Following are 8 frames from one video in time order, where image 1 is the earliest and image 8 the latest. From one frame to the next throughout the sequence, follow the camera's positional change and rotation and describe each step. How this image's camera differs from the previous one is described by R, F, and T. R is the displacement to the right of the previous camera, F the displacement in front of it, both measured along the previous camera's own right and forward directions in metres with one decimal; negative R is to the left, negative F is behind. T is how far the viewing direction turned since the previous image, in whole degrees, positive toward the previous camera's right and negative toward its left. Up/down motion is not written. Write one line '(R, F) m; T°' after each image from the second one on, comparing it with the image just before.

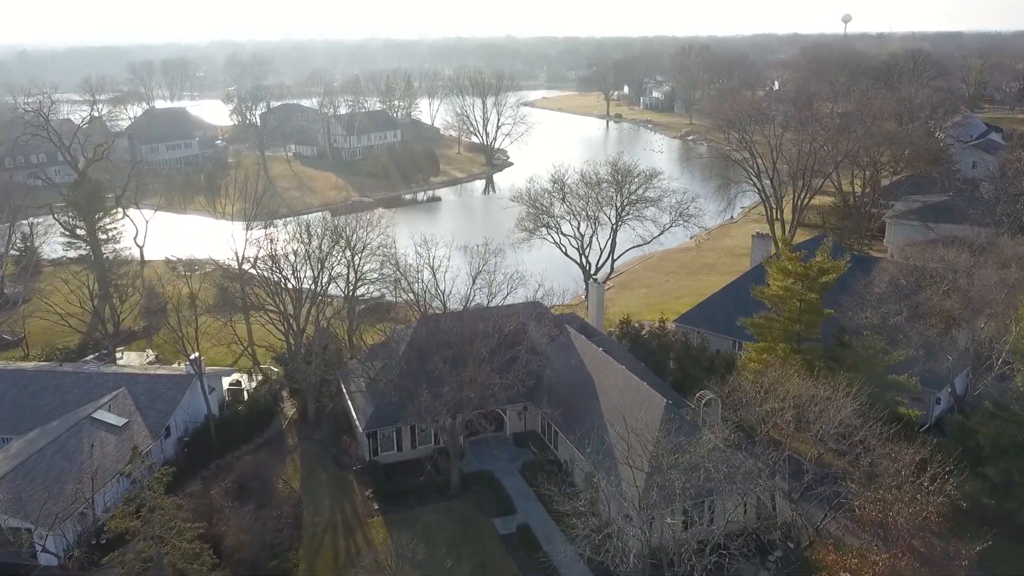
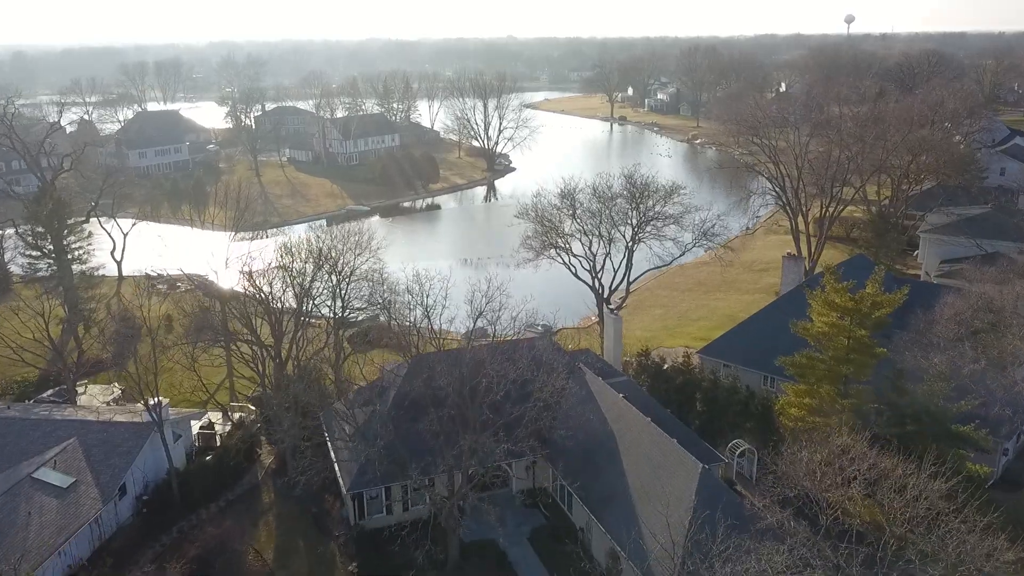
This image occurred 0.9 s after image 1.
(-0.1, +2.5) m; 0°
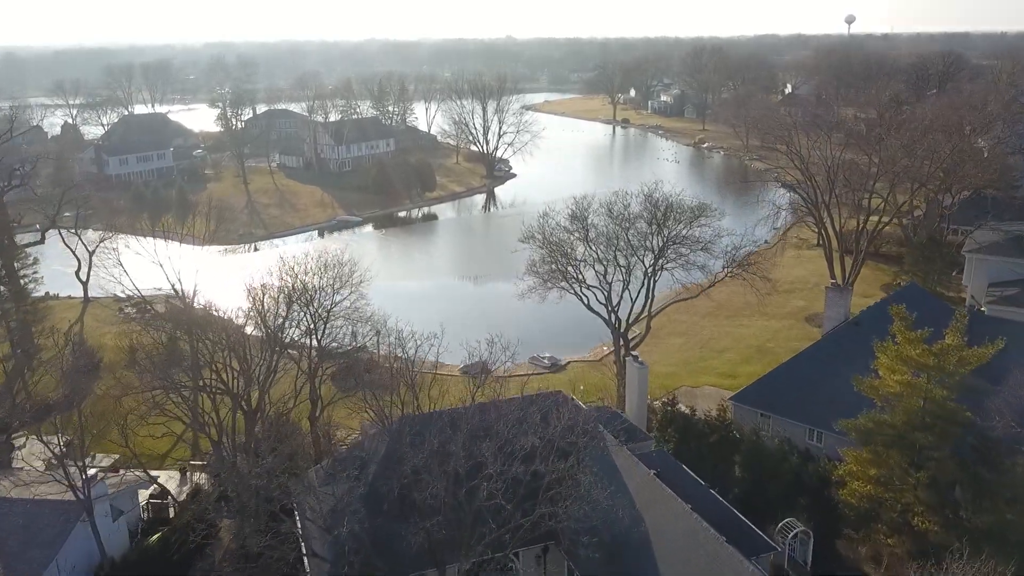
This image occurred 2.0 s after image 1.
(-0.1, +3.0) m; 0°
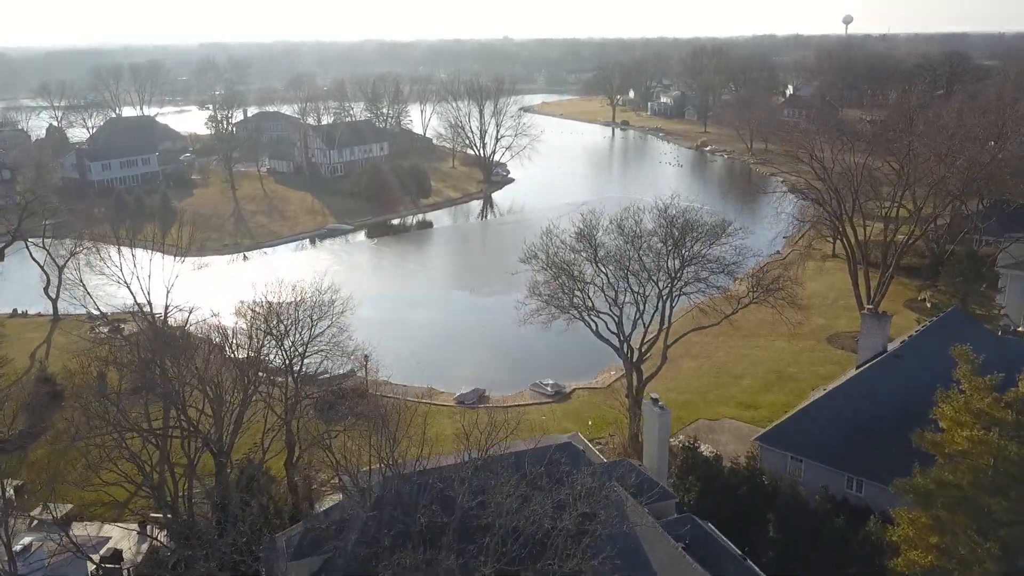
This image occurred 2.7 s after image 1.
(-0.1, +2.0) m; 0°
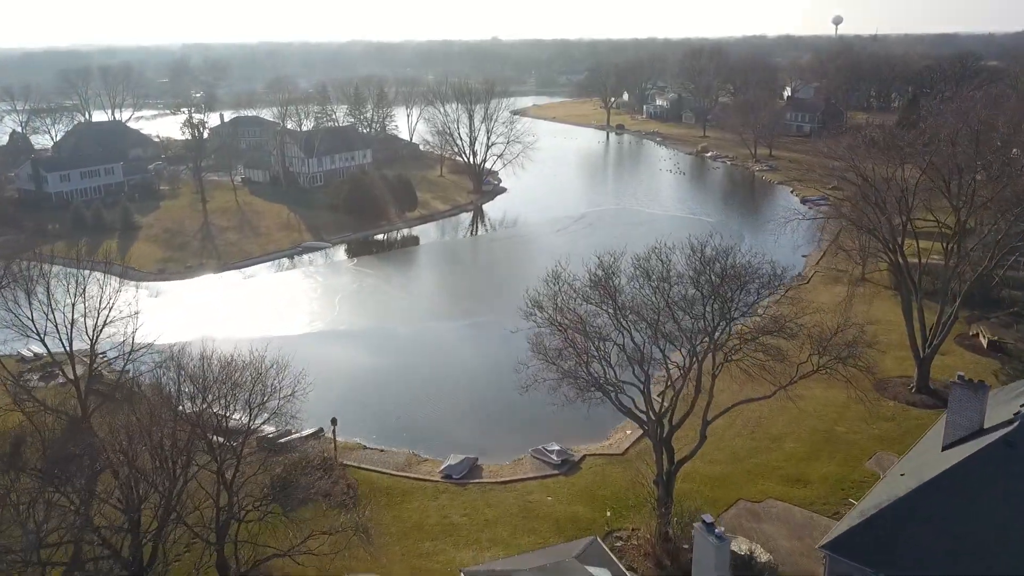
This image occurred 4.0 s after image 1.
(-0.2, +3.8) m; +1°
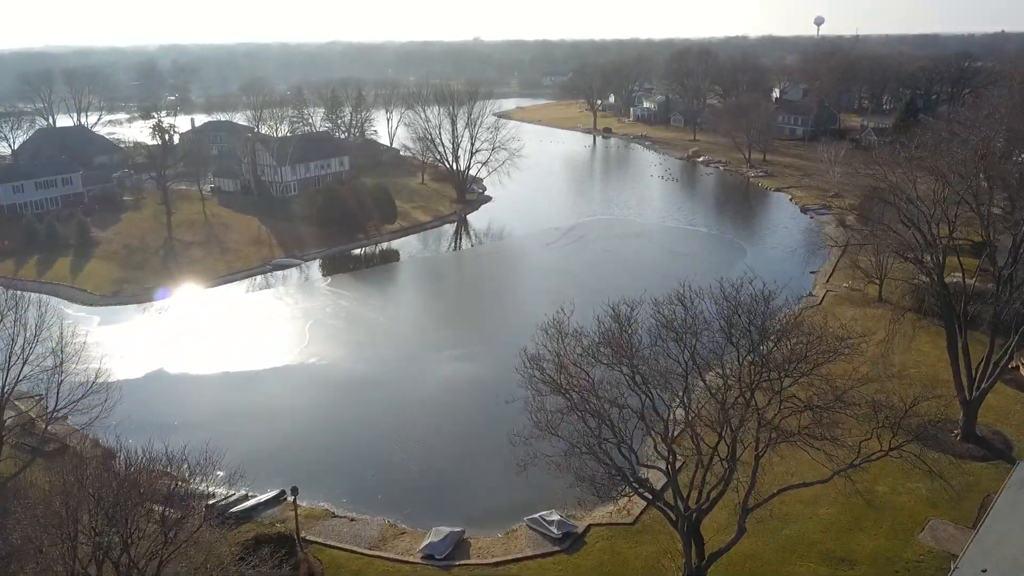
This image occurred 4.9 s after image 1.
(-0.2, +2.8) m; +1°
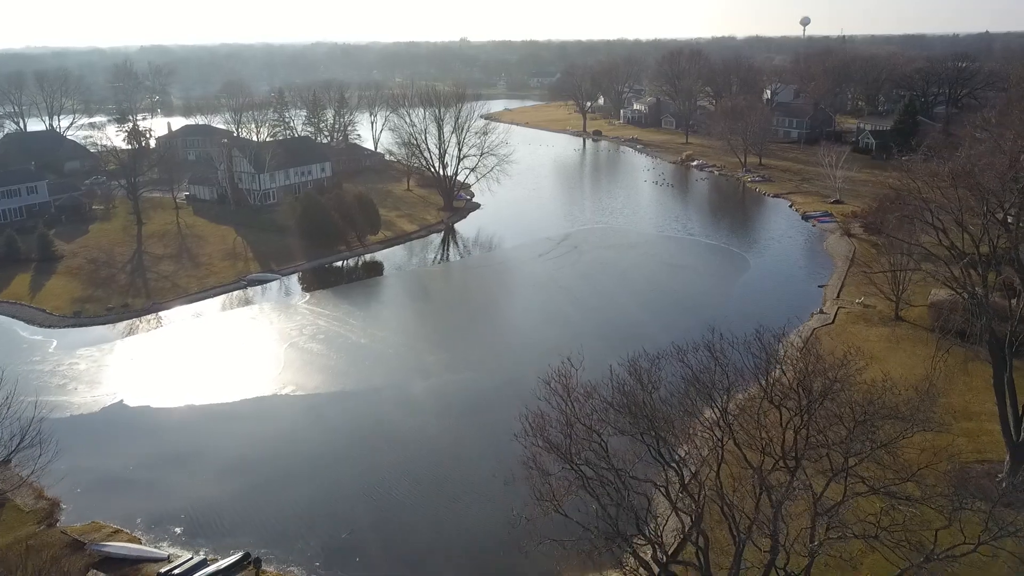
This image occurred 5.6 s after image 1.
(-0.1, +2.1) m; +1°
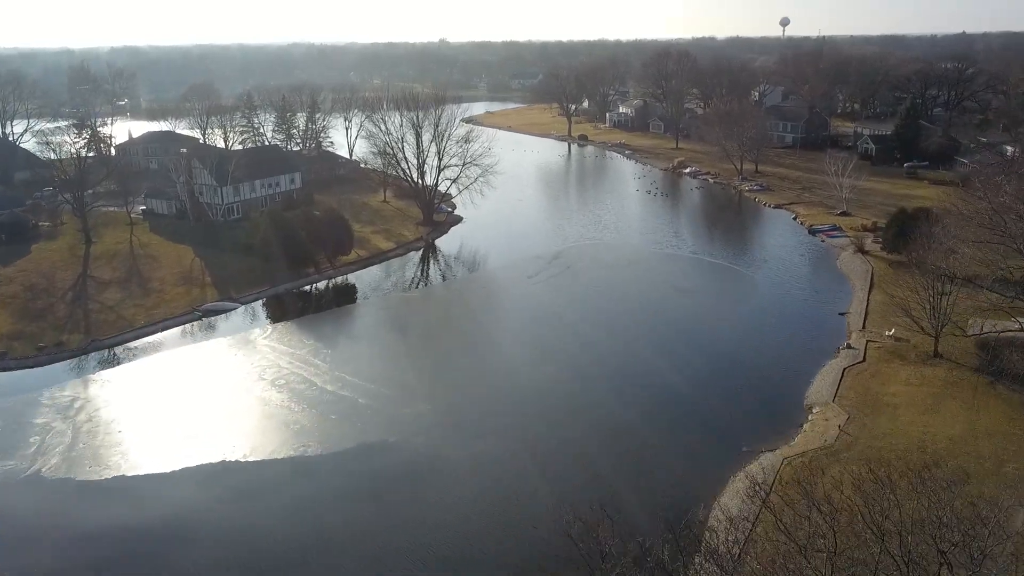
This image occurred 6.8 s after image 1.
(-0.2, +3.6) m; +1°
